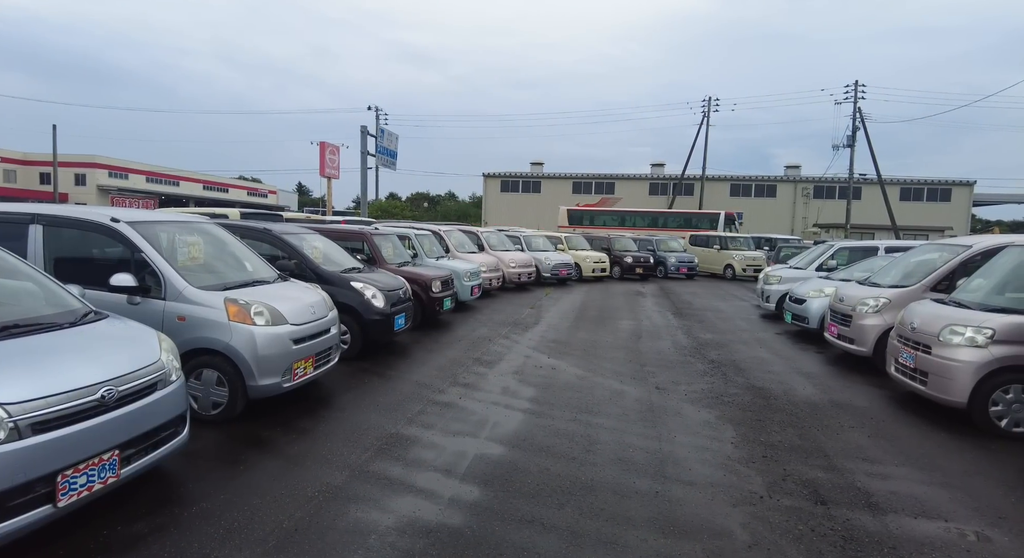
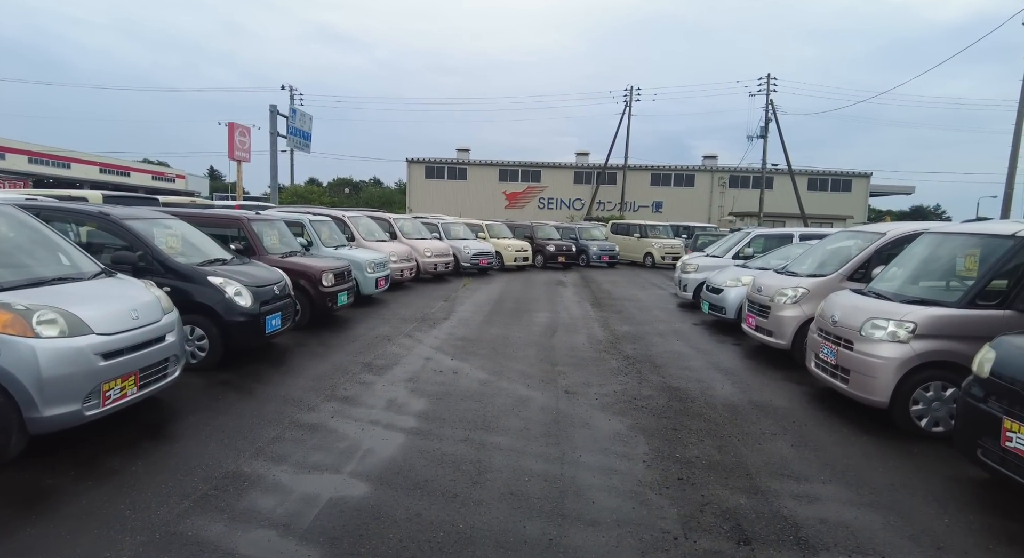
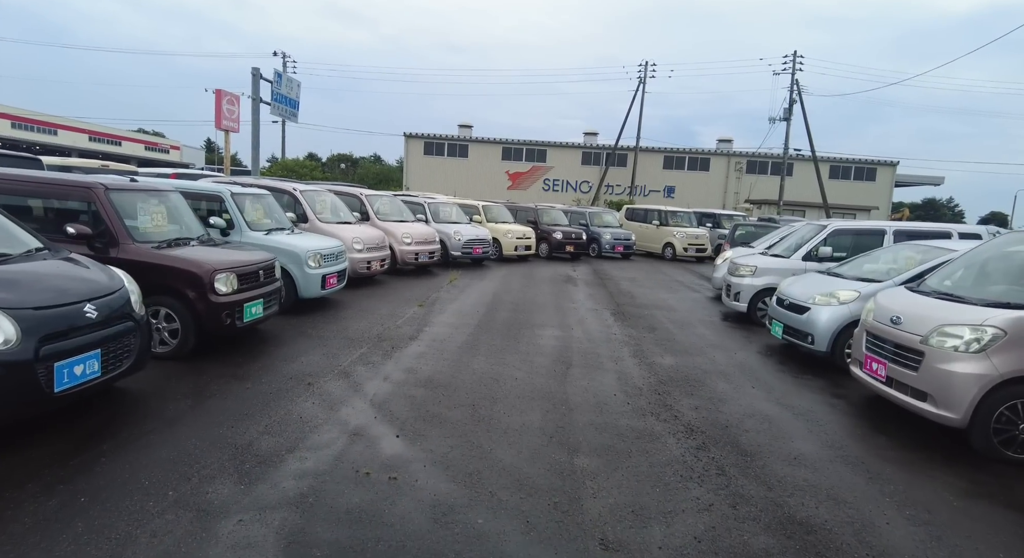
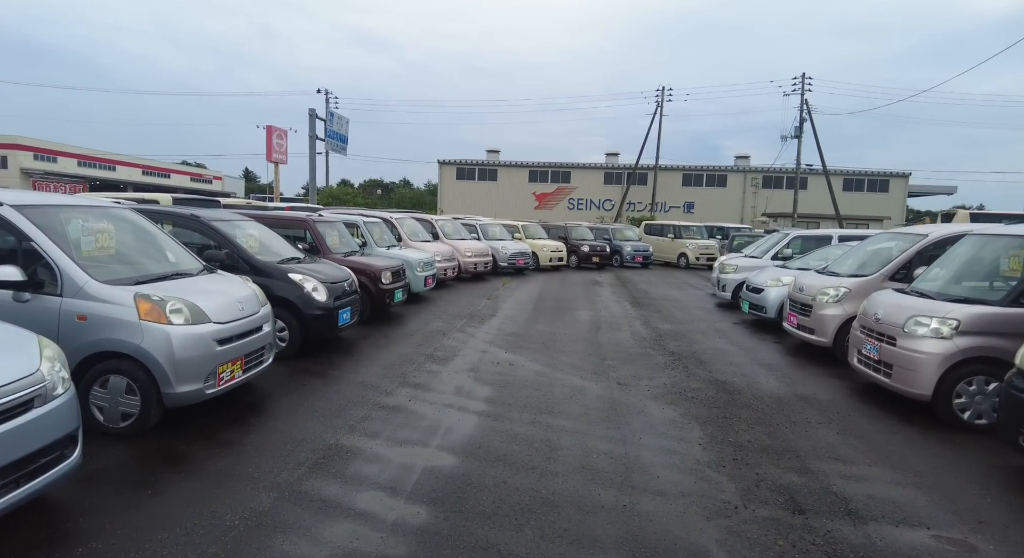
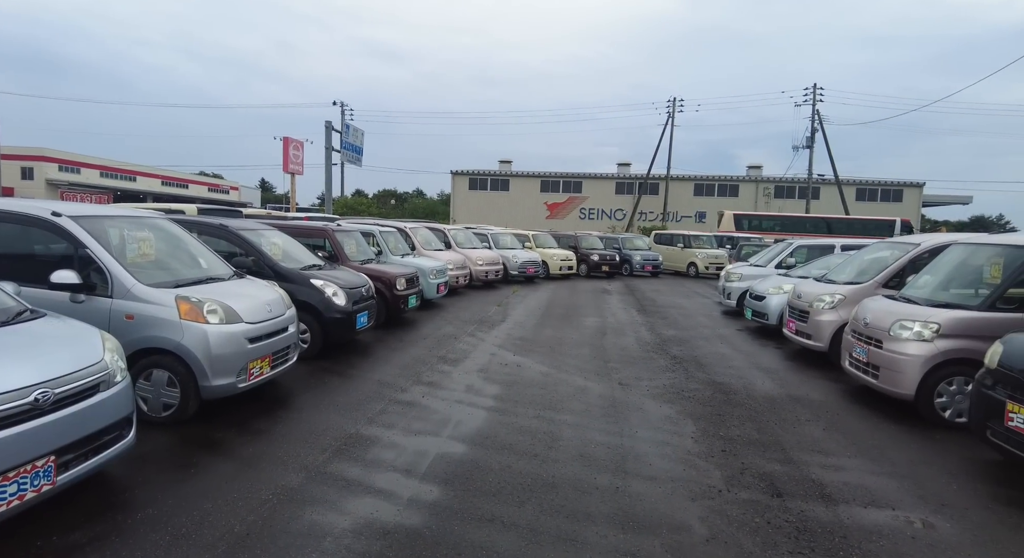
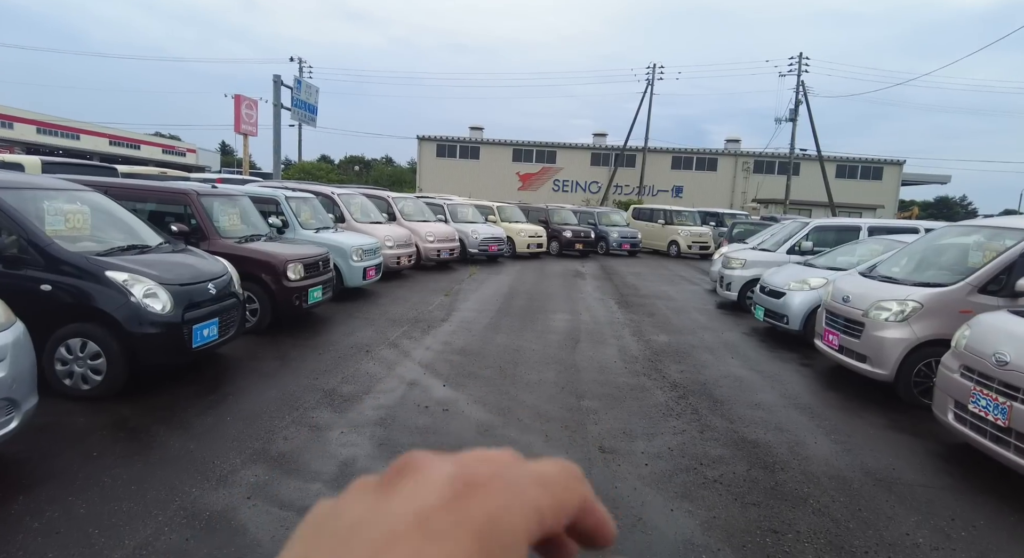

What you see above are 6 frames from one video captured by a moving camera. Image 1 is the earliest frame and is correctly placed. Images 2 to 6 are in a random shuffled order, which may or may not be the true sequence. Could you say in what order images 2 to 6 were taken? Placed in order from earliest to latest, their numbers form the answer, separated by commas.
5, 4, 2, 6, 3
